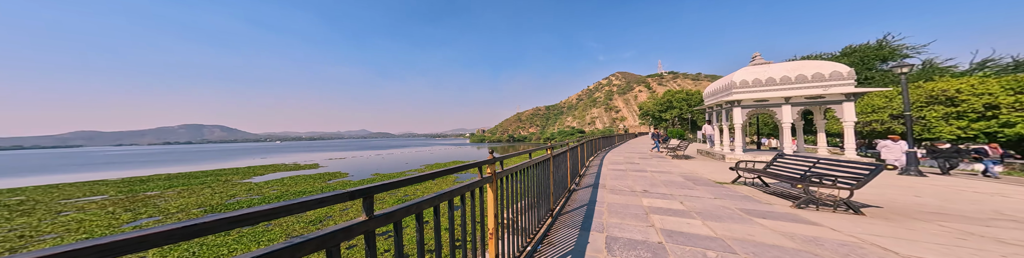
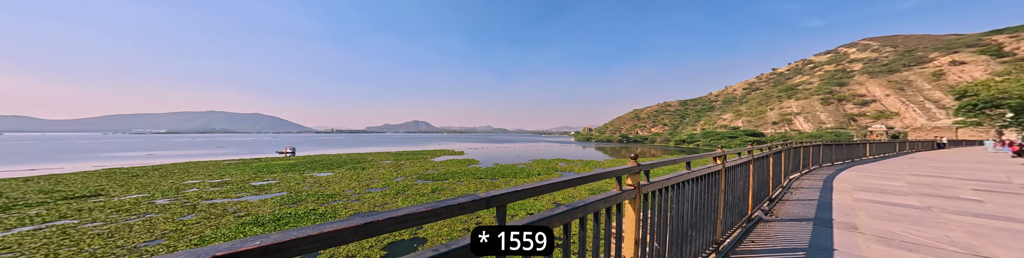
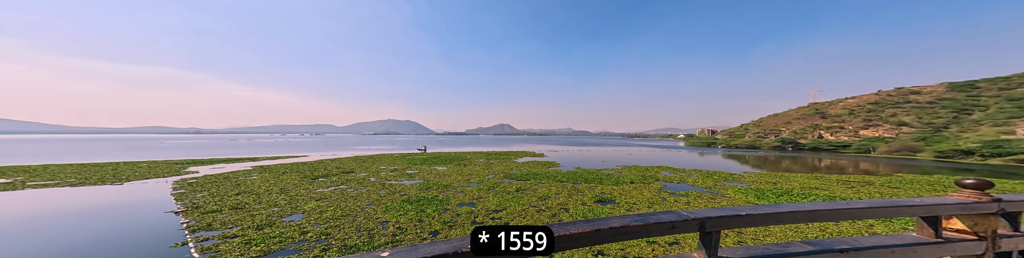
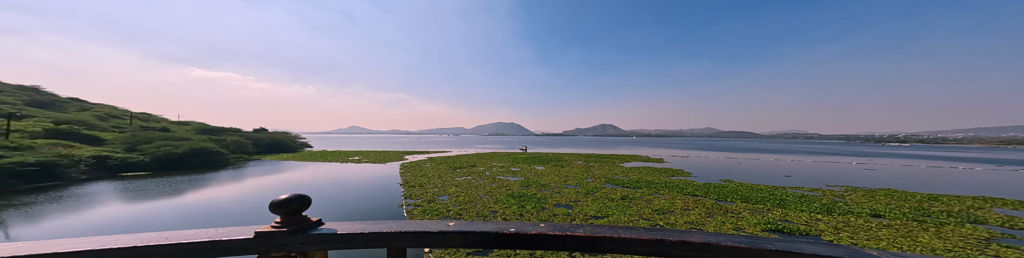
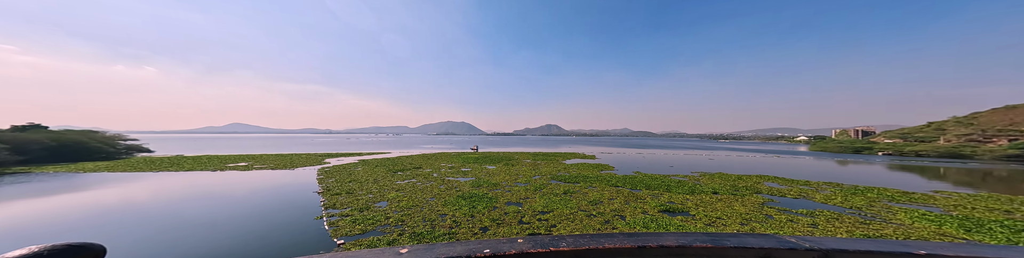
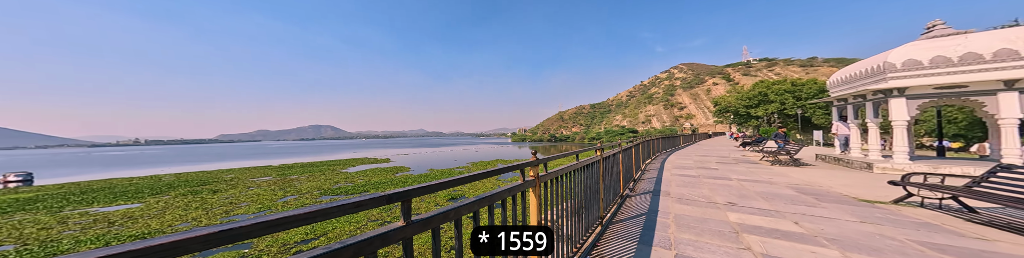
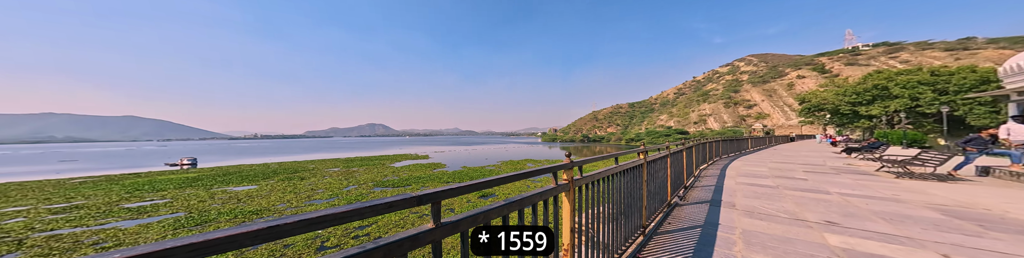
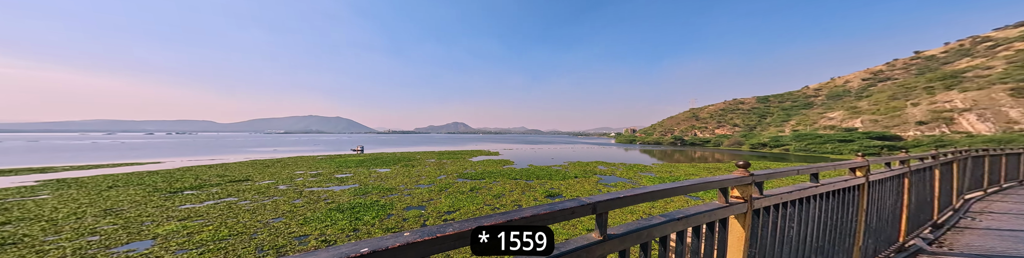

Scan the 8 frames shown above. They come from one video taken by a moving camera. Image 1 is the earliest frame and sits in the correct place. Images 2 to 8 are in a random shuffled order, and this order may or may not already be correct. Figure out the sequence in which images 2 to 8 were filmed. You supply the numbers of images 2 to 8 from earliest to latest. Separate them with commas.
6, 7, 2, 8, 3, 5, 4
